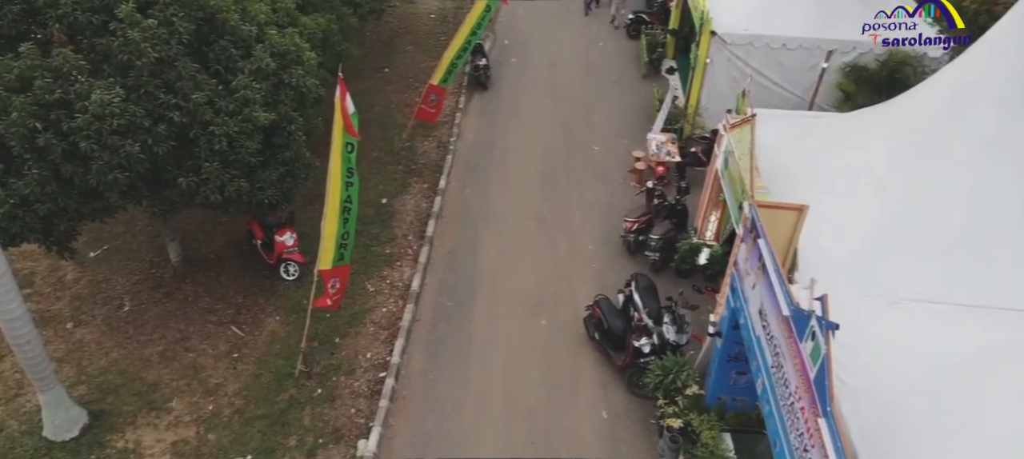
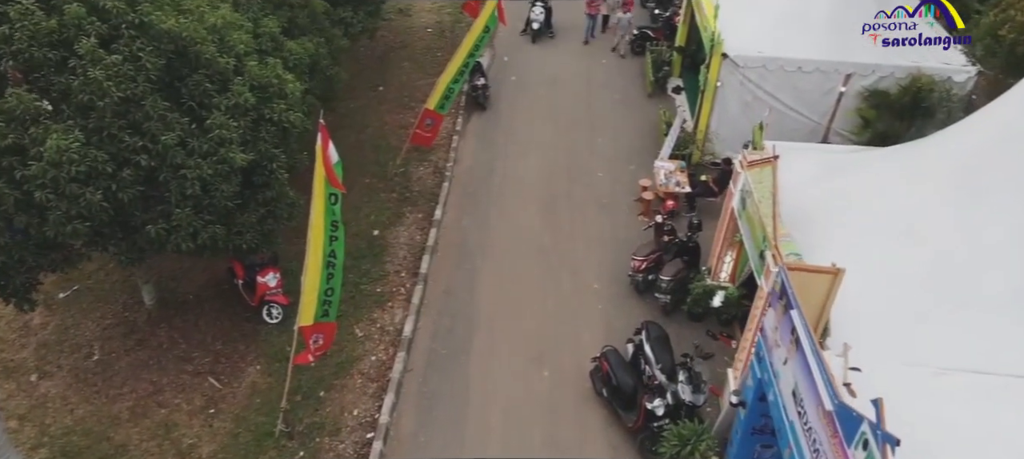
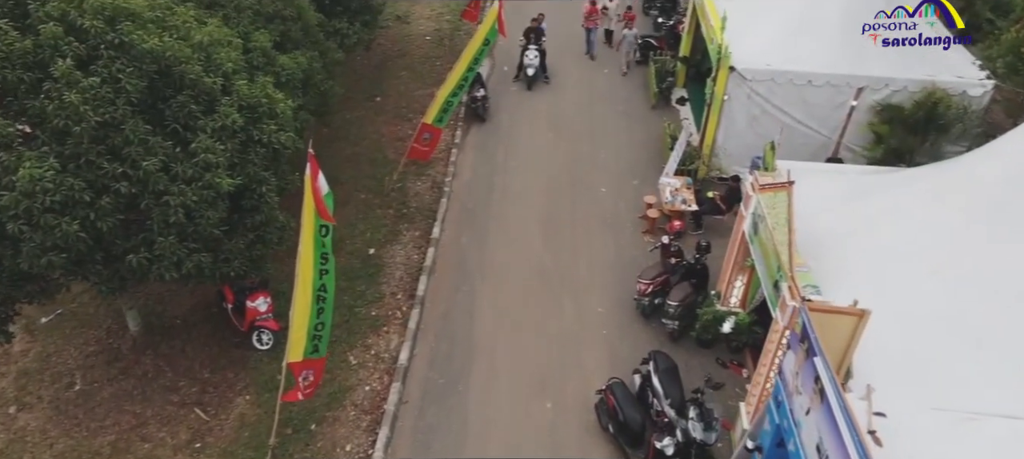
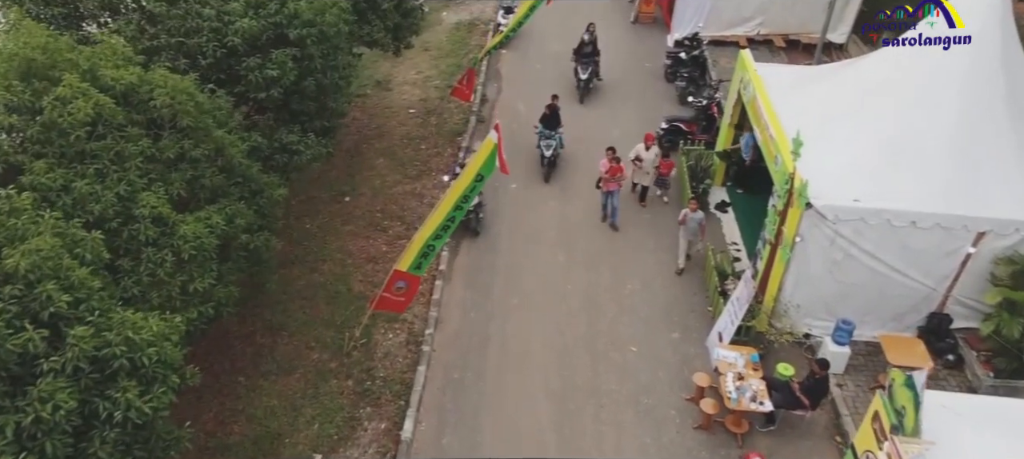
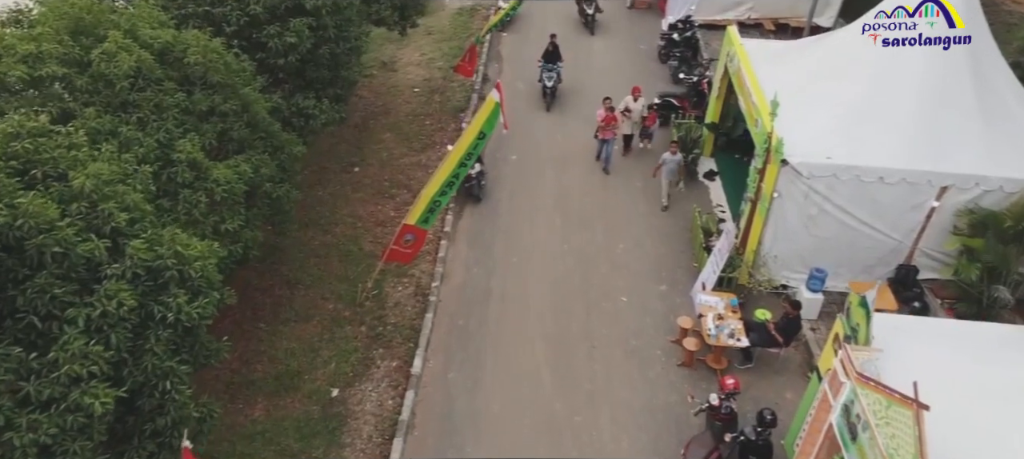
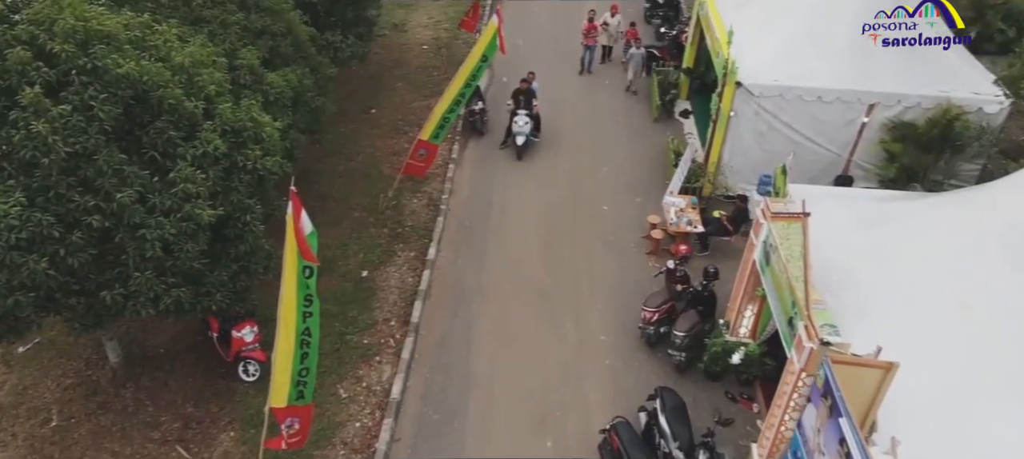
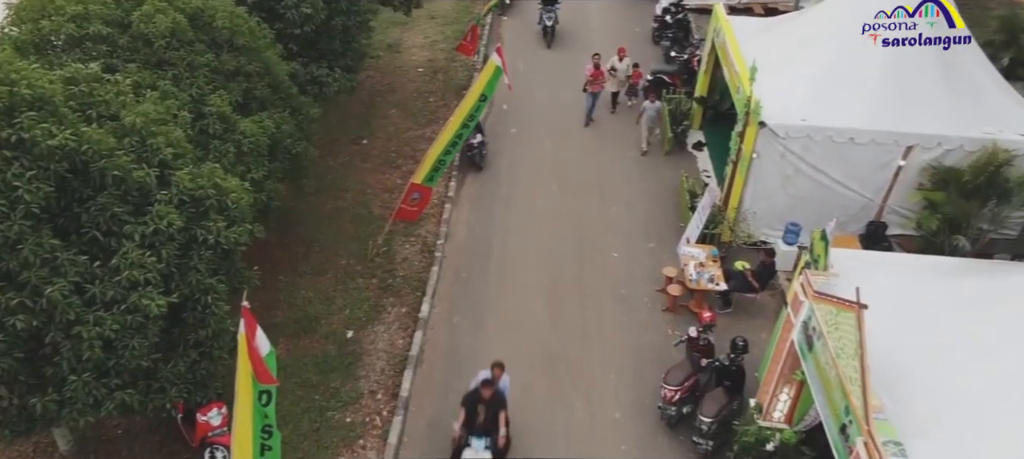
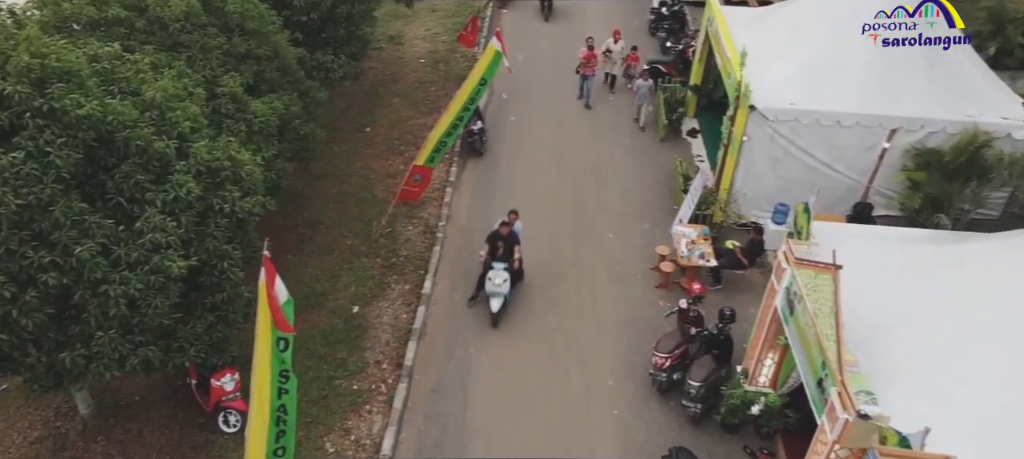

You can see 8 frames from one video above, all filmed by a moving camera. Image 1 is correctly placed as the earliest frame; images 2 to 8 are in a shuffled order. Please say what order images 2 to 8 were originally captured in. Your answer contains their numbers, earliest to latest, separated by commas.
2, 3, 6, 8, 7, 5, 4
